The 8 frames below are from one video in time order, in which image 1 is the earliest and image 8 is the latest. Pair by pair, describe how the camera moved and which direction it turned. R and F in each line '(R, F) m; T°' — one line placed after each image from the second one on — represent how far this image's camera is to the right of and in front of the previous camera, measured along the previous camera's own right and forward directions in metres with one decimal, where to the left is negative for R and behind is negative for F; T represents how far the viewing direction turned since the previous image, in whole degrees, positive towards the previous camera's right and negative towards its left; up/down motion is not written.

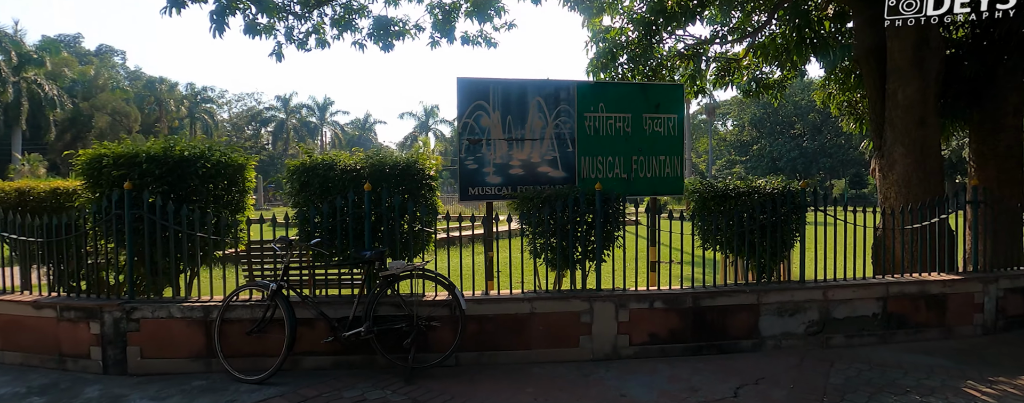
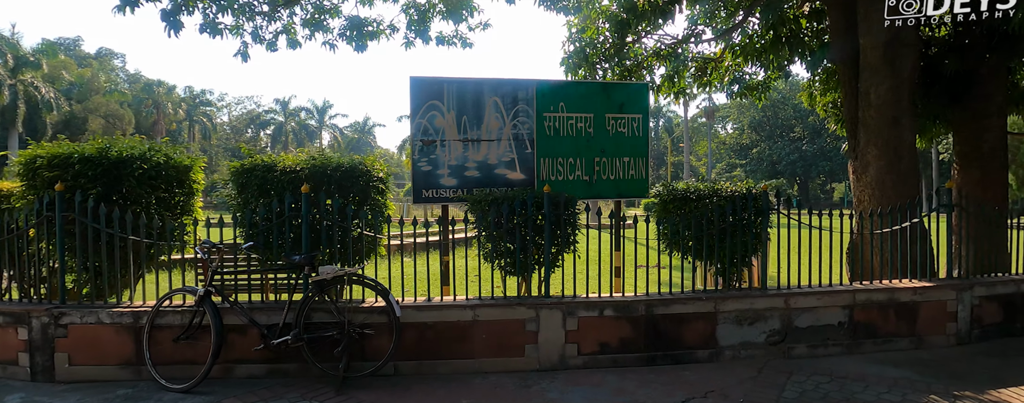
(+0.5, +0.2) m; -1°
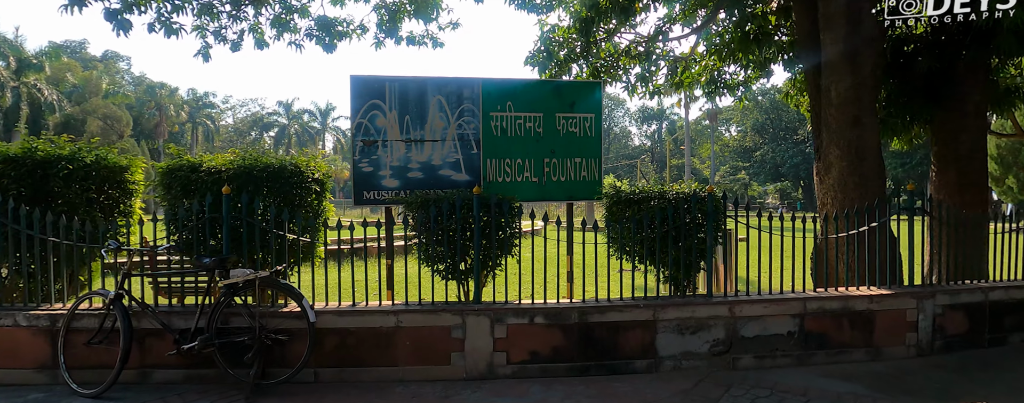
(+0.6, +0.2) m; -1°
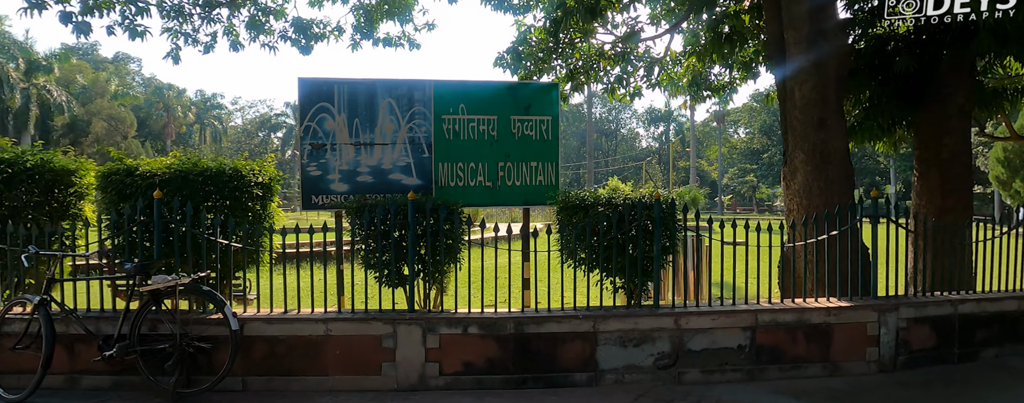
(+0.6, +0.1) m; -2°
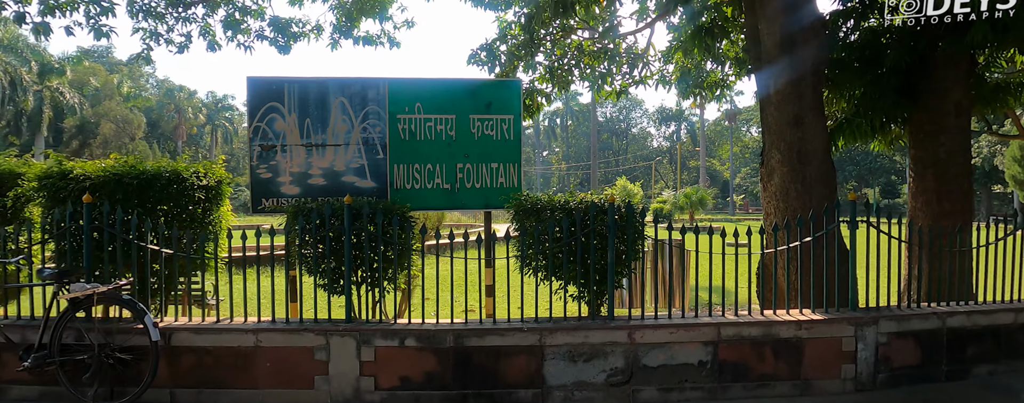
(+0.5, +0.3) m; -2°
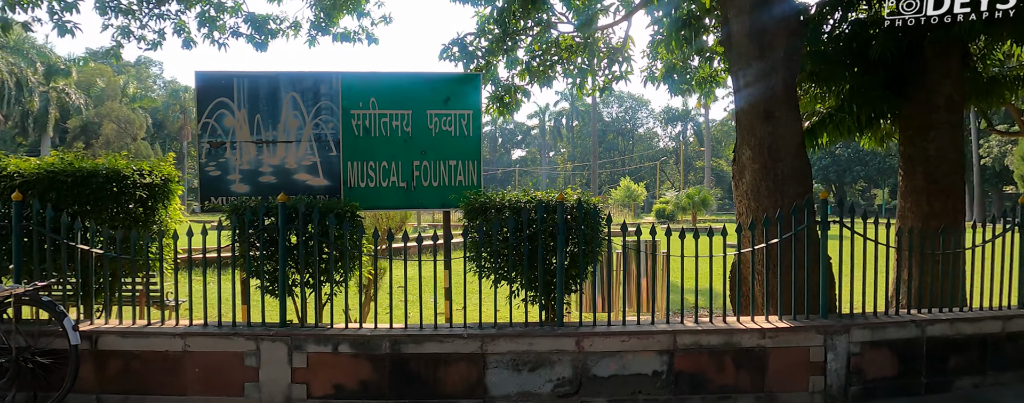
(+0.5, +0.2) m; -1°
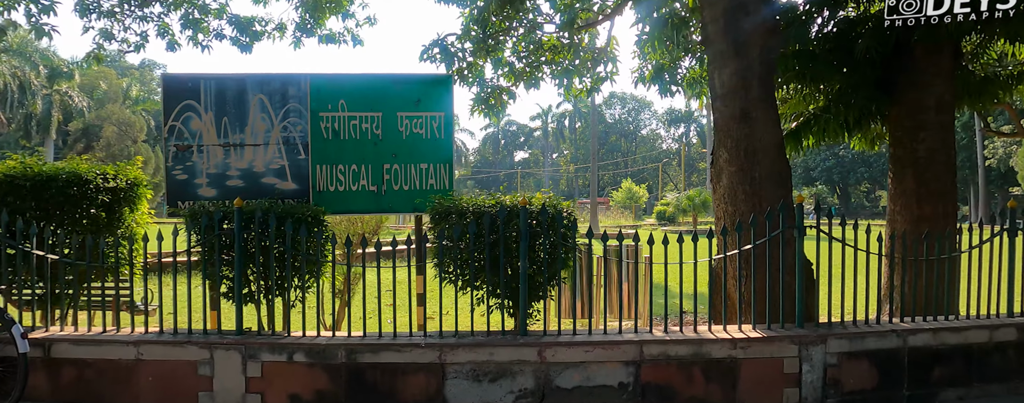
(+0.3, +0.1) m; -1°
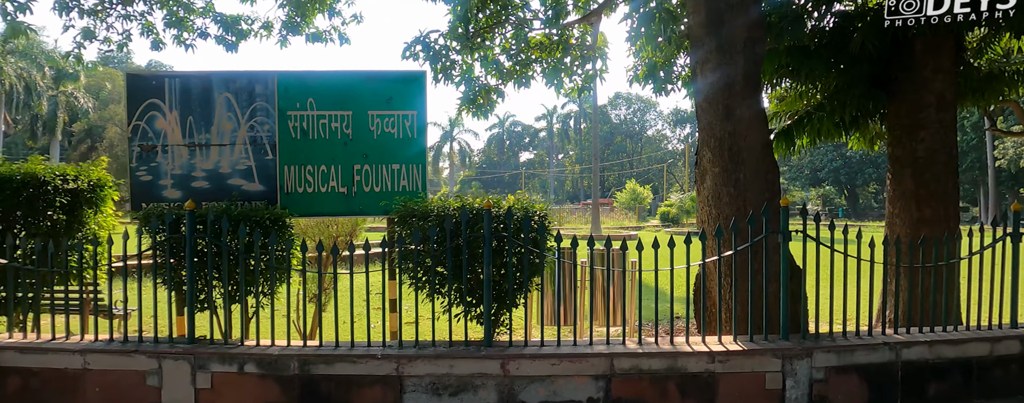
(+0.3, +0.2) m; -1°
